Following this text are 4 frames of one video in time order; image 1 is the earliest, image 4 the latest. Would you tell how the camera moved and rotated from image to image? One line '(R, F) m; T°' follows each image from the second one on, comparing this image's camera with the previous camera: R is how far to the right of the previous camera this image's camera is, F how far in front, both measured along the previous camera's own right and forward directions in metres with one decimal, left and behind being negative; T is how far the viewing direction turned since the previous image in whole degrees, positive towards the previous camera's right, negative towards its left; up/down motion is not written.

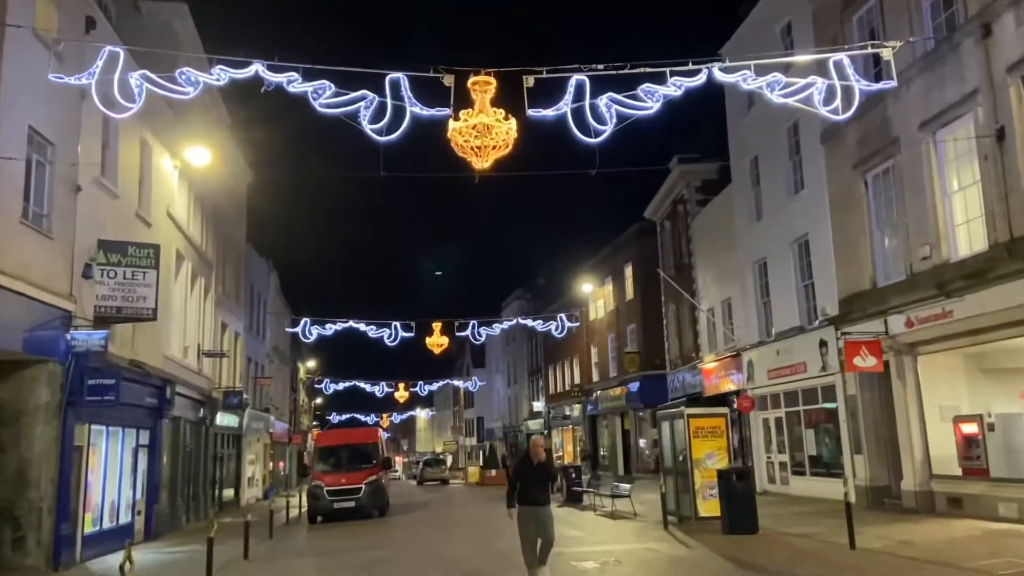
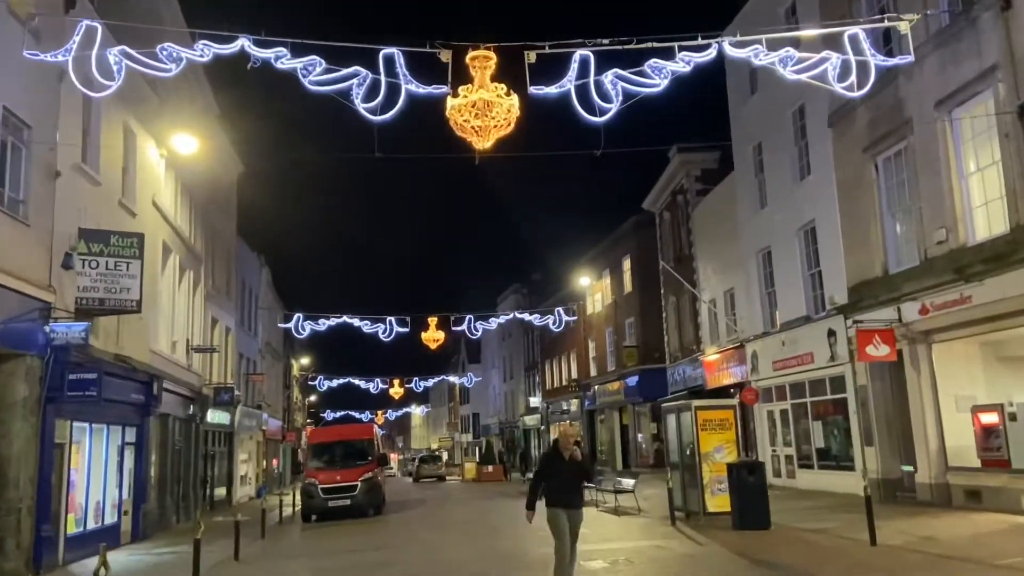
(-0.1, +0.6) m; 0°
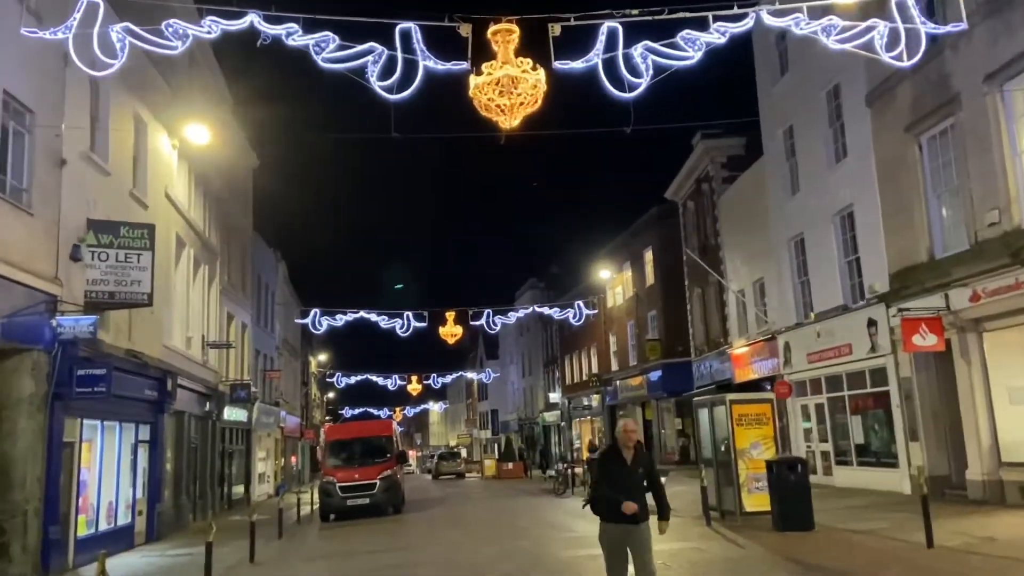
(-0.2, +0.7) m; -1°
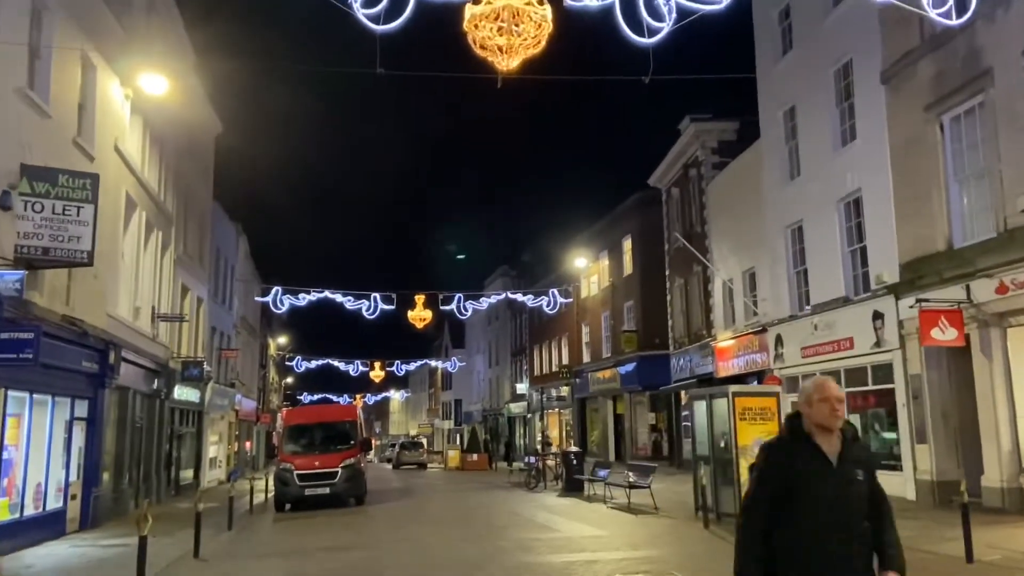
(-0.4, +1.5) m; +3°
